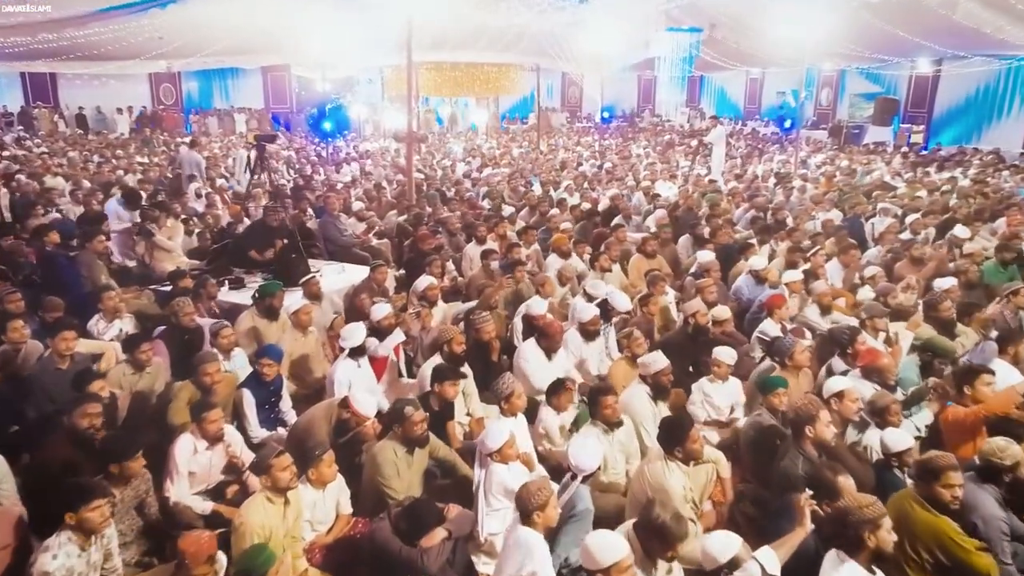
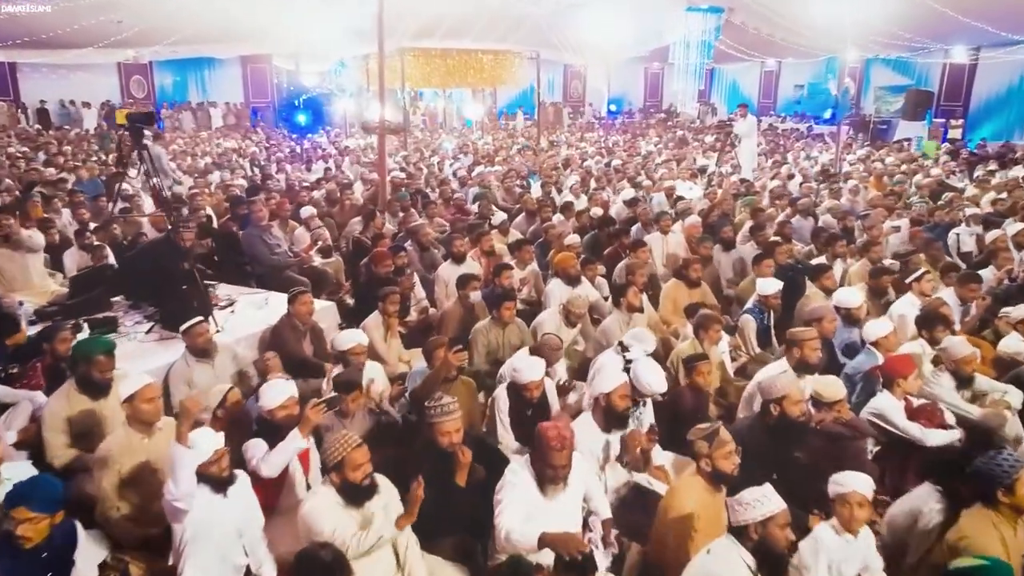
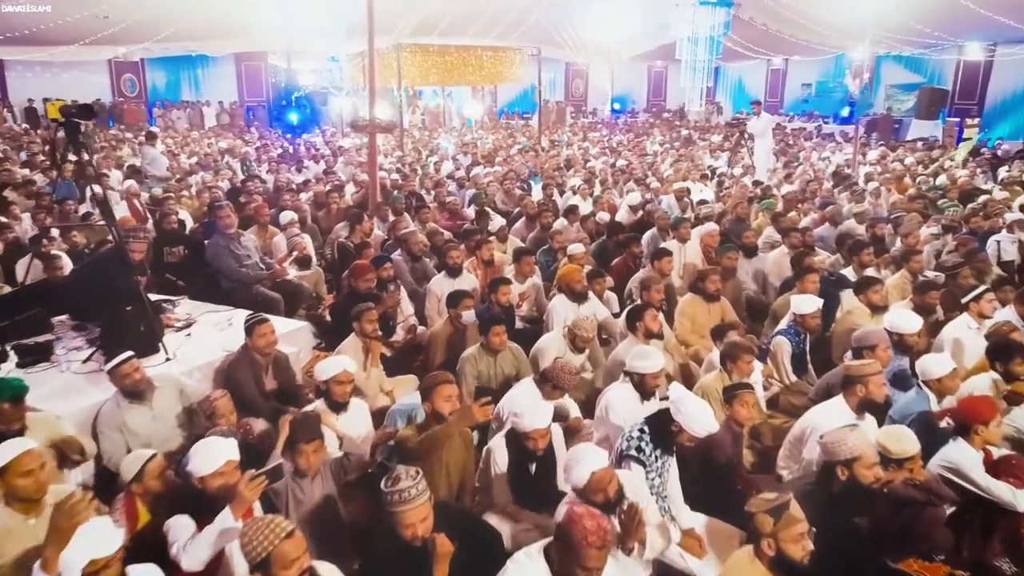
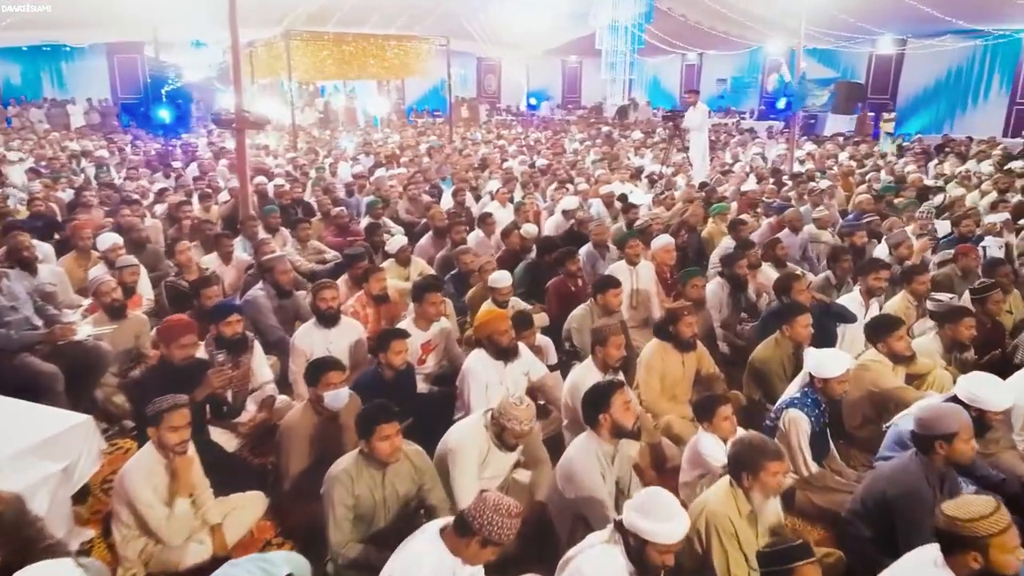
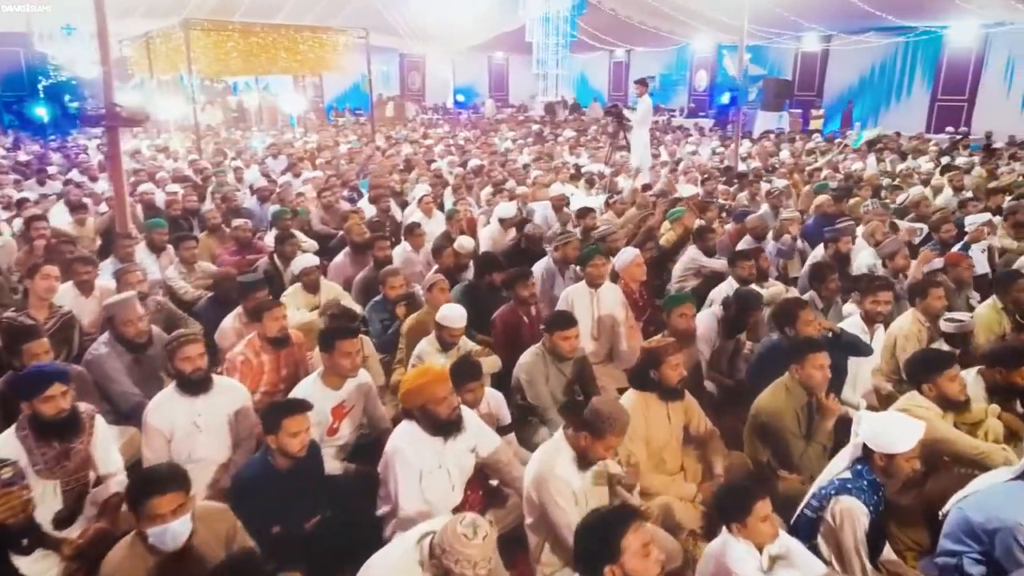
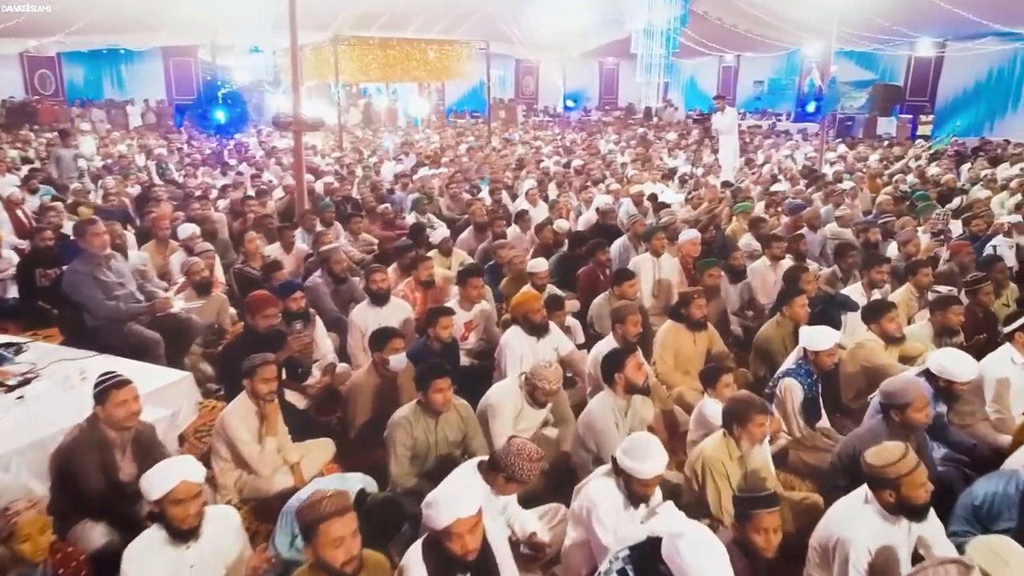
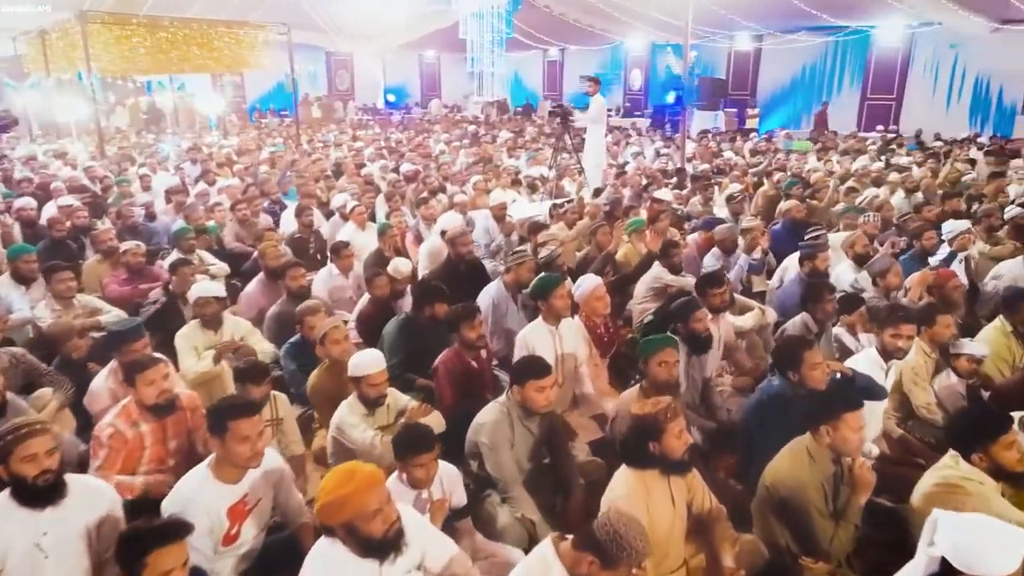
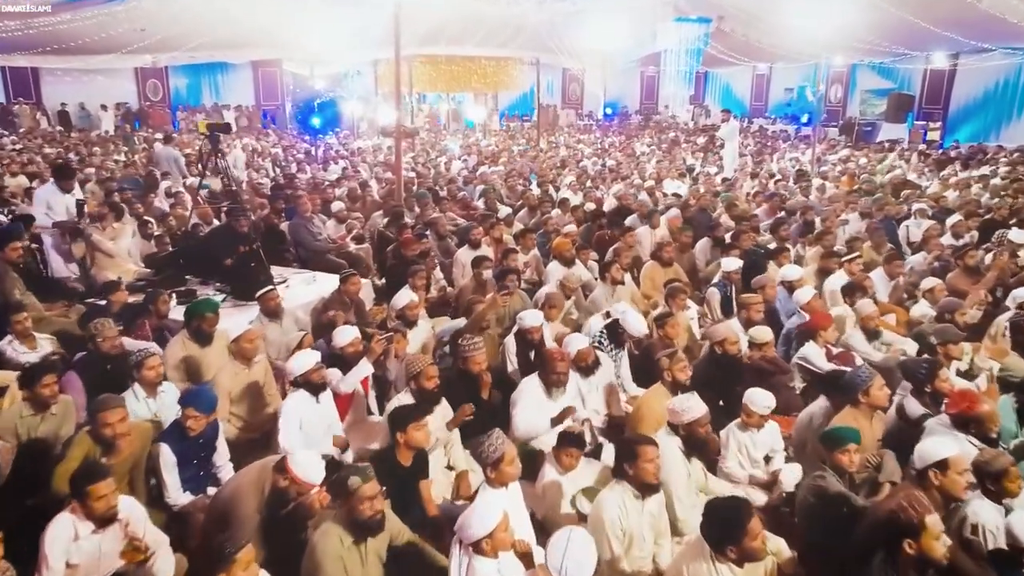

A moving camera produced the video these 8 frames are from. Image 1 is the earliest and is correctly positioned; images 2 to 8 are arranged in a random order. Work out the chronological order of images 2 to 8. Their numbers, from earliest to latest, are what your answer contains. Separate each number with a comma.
8, 2, 3, 6, 4, 5, 7
